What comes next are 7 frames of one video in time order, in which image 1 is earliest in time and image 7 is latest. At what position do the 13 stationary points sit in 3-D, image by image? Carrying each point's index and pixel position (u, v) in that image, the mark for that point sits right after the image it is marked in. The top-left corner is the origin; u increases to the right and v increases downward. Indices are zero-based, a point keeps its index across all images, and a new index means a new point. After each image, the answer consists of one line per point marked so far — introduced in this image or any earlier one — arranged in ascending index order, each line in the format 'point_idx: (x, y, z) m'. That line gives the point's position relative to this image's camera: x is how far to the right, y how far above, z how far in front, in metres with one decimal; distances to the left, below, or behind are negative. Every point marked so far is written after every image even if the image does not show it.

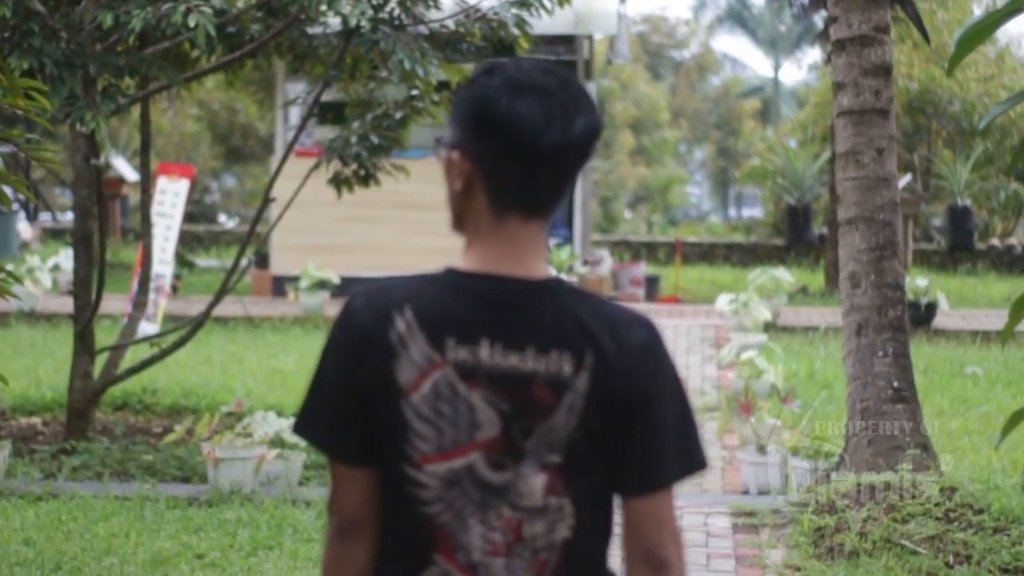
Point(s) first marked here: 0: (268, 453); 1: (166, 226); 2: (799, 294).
0: (-1.1, -0.7, +7.1) m
1: (-2.7, +0.5, +12.5) m
2: (+3.0, -0.1, +16.7) m
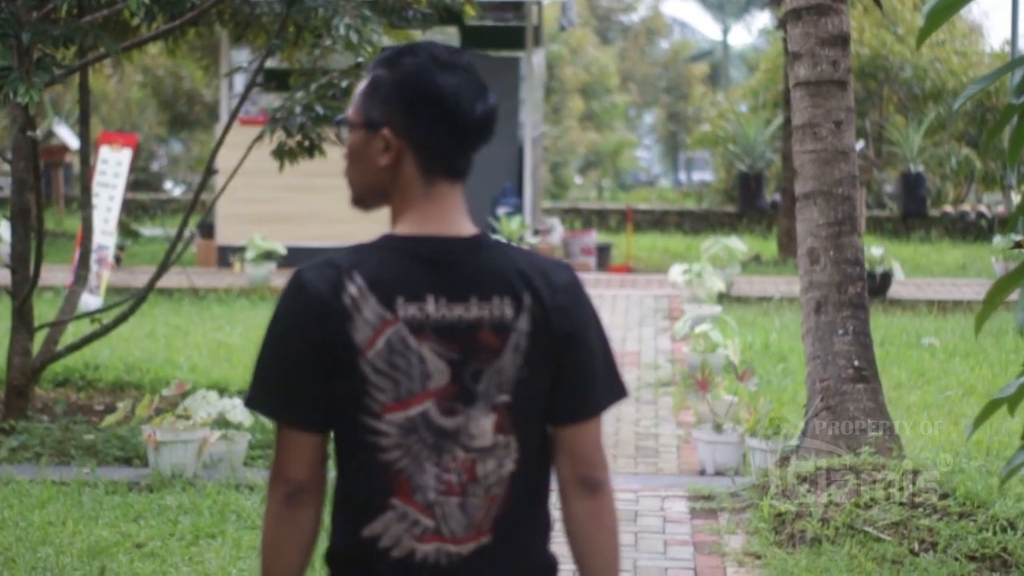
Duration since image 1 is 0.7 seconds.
0: (-1.3, -0.6, +6.8) m
1: (-3.1, +0.7, +12.2) m
2: (+2.5, +0.3, +16.5) m
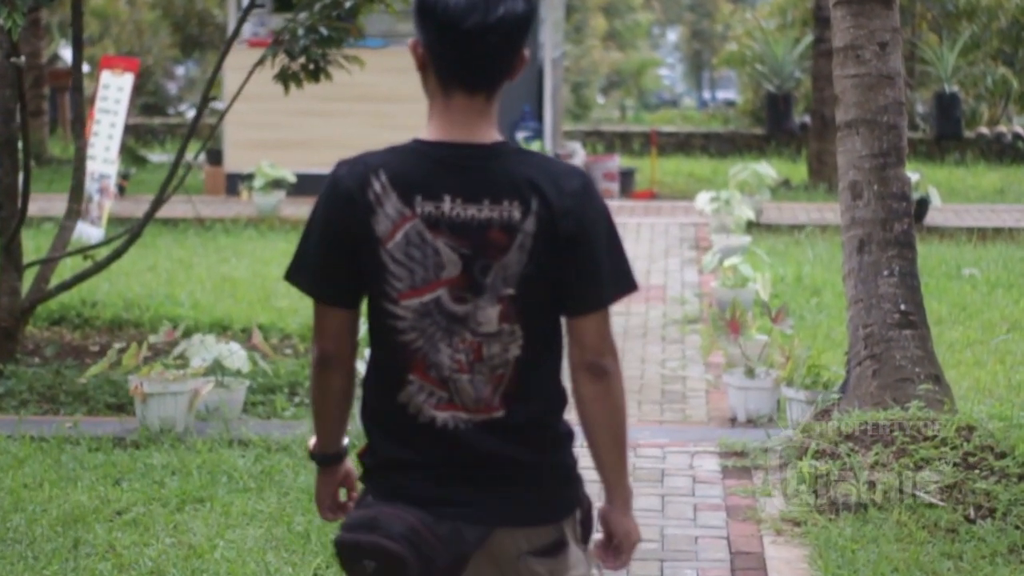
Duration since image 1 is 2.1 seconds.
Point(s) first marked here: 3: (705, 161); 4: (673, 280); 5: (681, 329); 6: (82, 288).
0: (-1.2, -0.4, +6.3) m
1: (-3.0, +1.2, +11.6) m
2: (+2.7, +1.0, +15.9) m
3: (+2.4, +1.6, +19.3) m
4: (+1.1, +0.1, +10.6) m
5: (+1.0, -0.2, +9.2) m
6: (-2.8, 0.0, +10.1) m
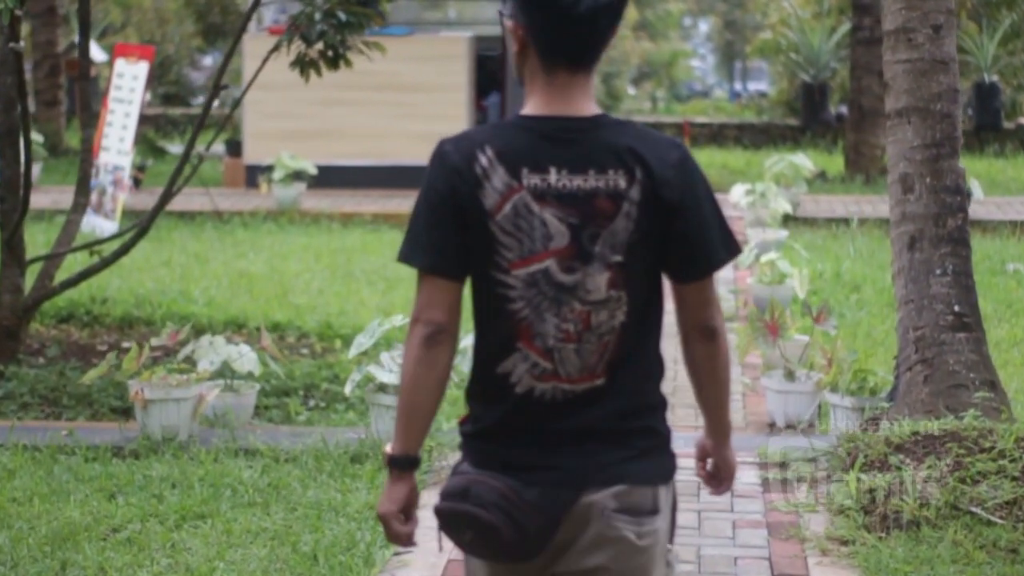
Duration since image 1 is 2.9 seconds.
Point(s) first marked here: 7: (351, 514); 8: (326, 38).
0: (-1.2, -0.4, +6.0) m
1: (-2.8, +1.3, +11.3) m
2: (+3.0, +1.1, +15.5) m
3: (+2.7, +1.6, +18.9) m
4: (+1.3, +0.1, +10.2) m
5: (+1.1, -0.2, +8.8) m
6: (-2.6, 0.0, +9.8) m
7: (-0.5, -0.7, +5.1) m
8: (-0.9, +1.2, +7.3) m
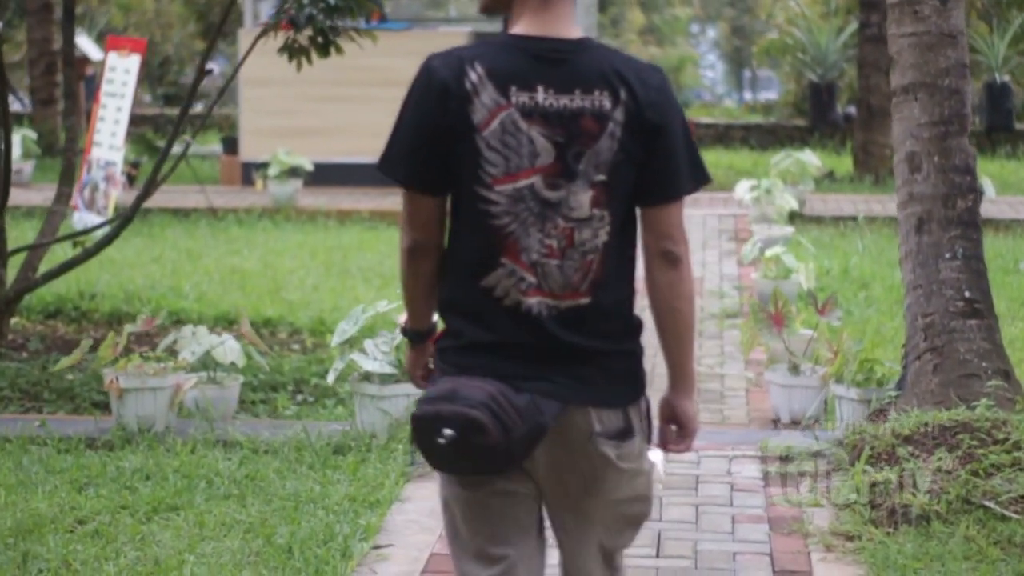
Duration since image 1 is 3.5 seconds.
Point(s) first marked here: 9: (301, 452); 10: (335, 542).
0: (-1.2, -0.3, +5.7) m
1: (-2.8, +1.3, +11.1) m
2: (+3.0, +1.0, +15.2) m
3: (+2.7, +1.6, +18.6) m
4: (+1.3, +0.1, +9.9) m
5: (+1.1, -0.2, +8.6) m
6: (-2.6, +0.1, +9.6) m
7: (-0.6, -0.7, +4.8) m
8: (-0.9, +1.2, +7.1) m
9: (-0.7, -0.6, +5.4) m
10: (-0.5, -0.7, +4.5) m
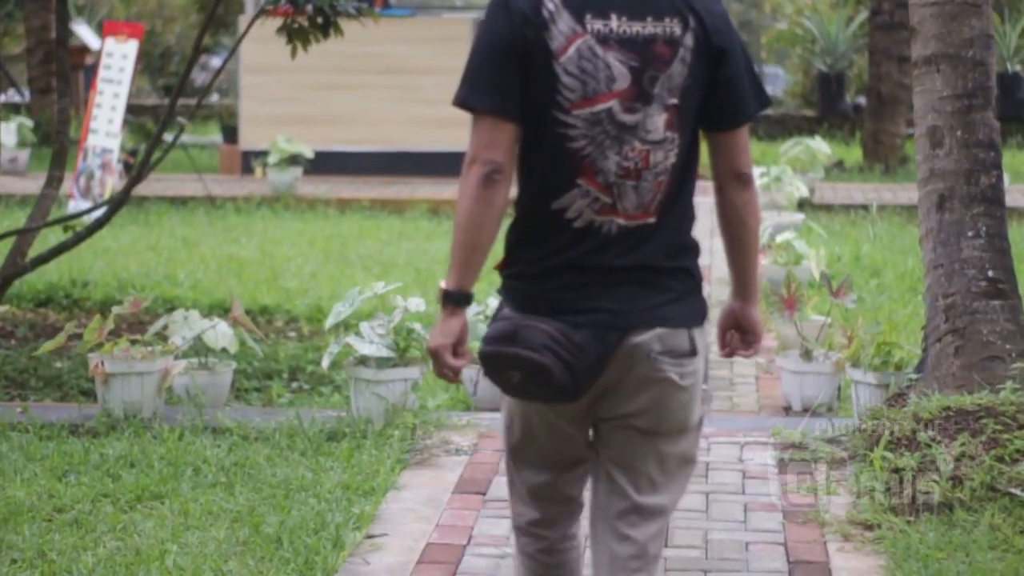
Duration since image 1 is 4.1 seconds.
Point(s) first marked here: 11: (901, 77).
0: (-1.2, -0.3, +5.5) m
1: (-2.7, +1.3, +10.8) m
2: (+3.1, +1.1, +15.0) m
3: (+2.8, +1.7, +18.4) m
4: (+1.3, +0.2, +9.7) m
5: (+1.1, -0.1, +8.3) m
6: (-2.6, +0.1, +9.3) m
7: (-0.6, -0.6, +4.6) m
8: (-0.9, +1.3, +6.9) m
9: (-0.7, -0.5, +5.2) m
10: (-0.5, -0.7, +4.3) m
11: (+3.5, +1.9, +14.4) m
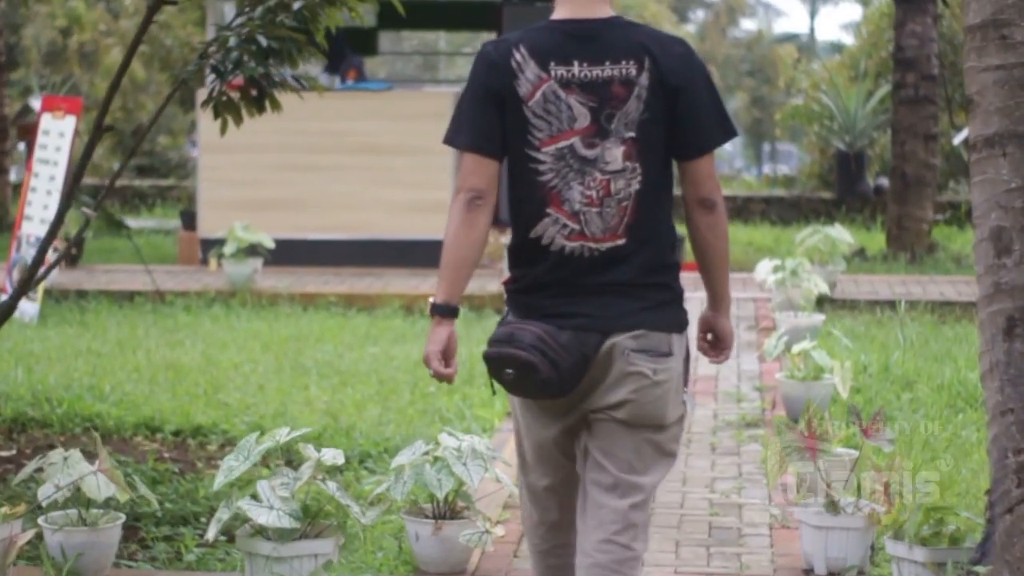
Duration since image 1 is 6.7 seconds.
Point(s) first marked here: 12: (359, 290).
0: (-1.3, -0.7, +4.3) m
1: (-2.9, +0.7, +9.7) m
2: (+3.0, +0.3, +13.8) m
3: (+2.8, +0.7, +17.2) m
4: (+1.2, -0.4, +8.5) m
5: (+1.0, -0.7, +7.1) m
6: (-2.7, -0.5, +8.1) m
7: (-0.7, -1.0, +3.4) m
8: (-1.0, +0.8, +5.7) m
9: (-0.9, -0.9, +3.9) m
10: (-0.7, -1.0, +3.1) m
11: (+3.5, +1.1, +13.2) m
12: (-1.0, 0.0, +10.4) m
